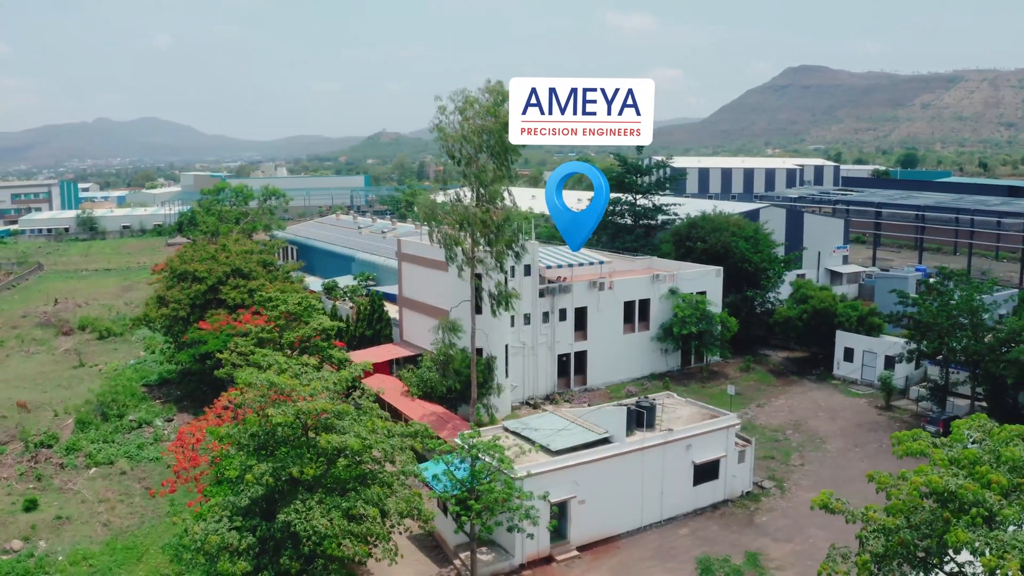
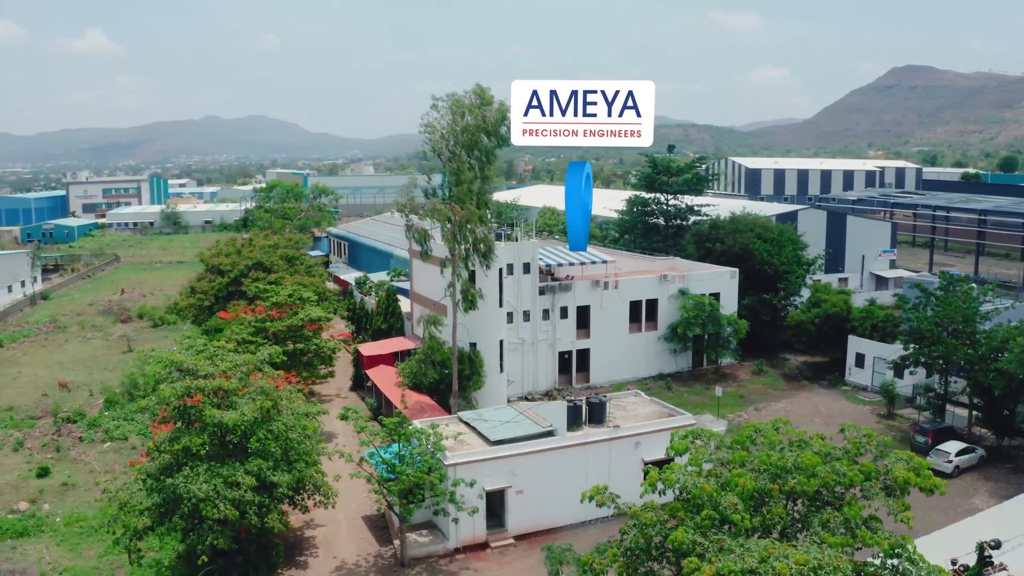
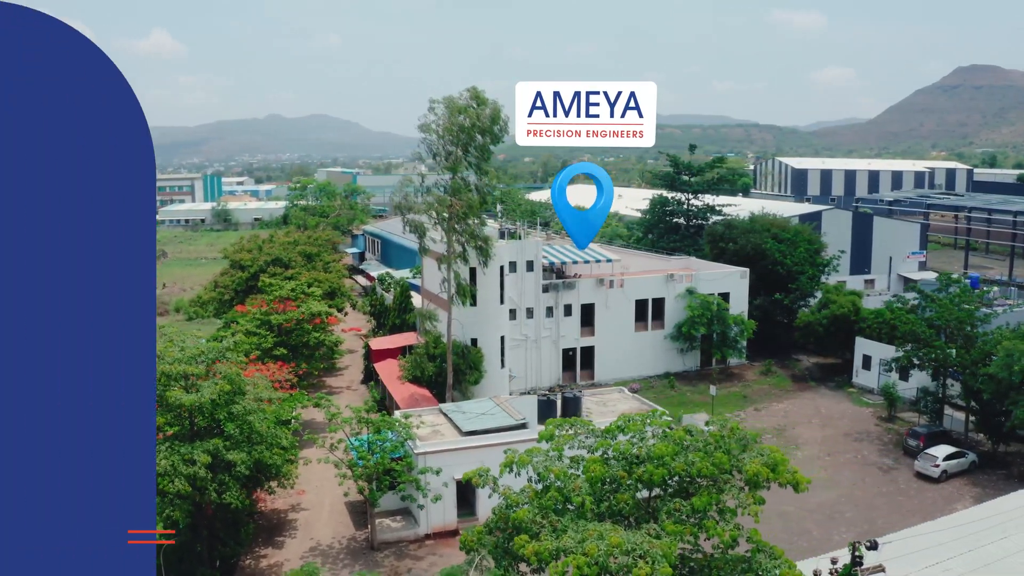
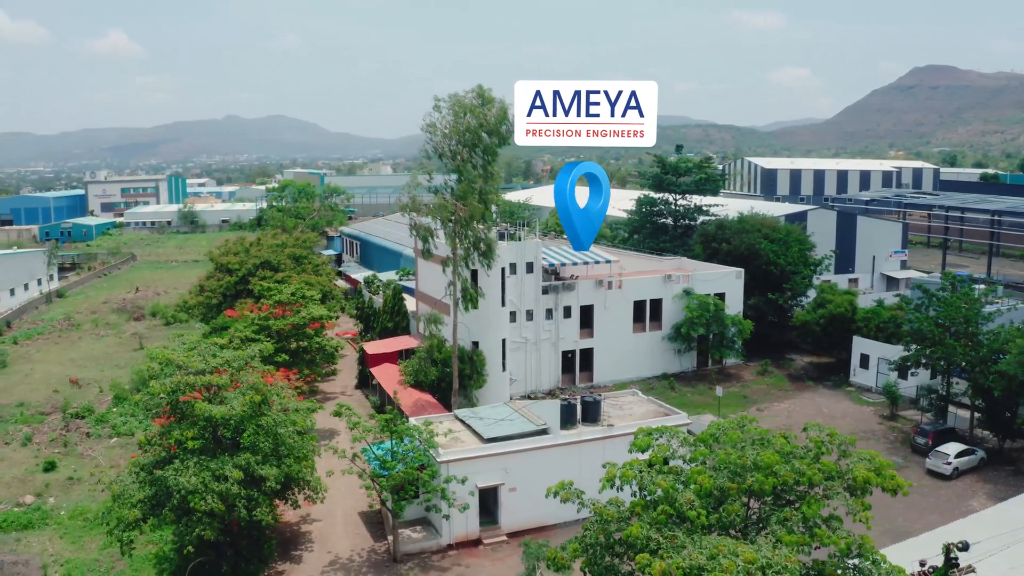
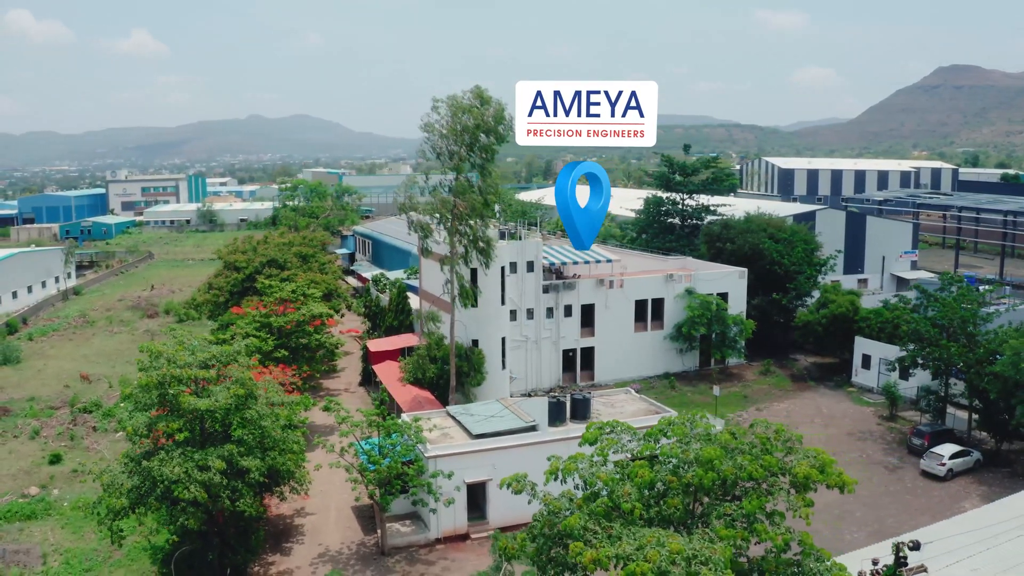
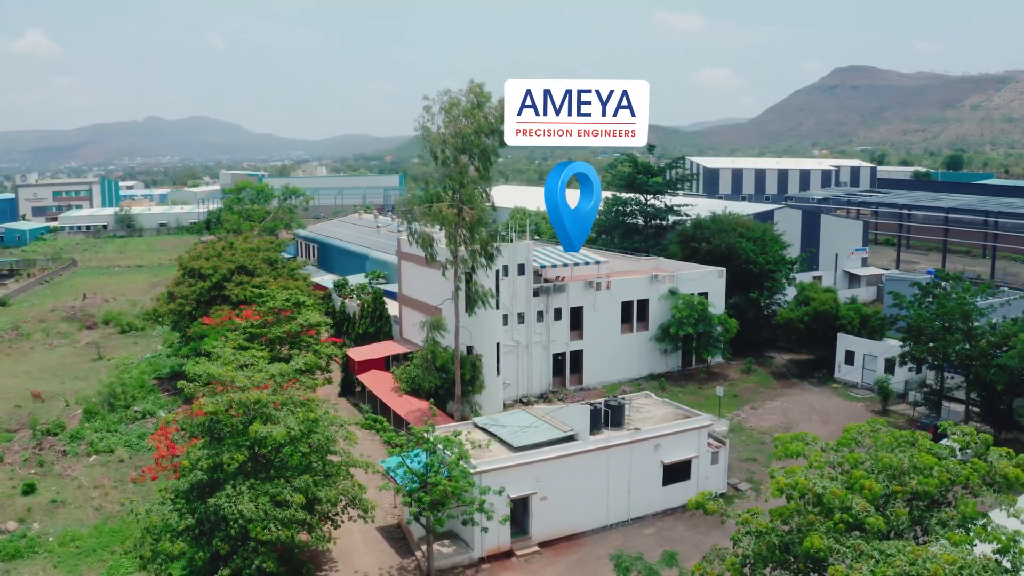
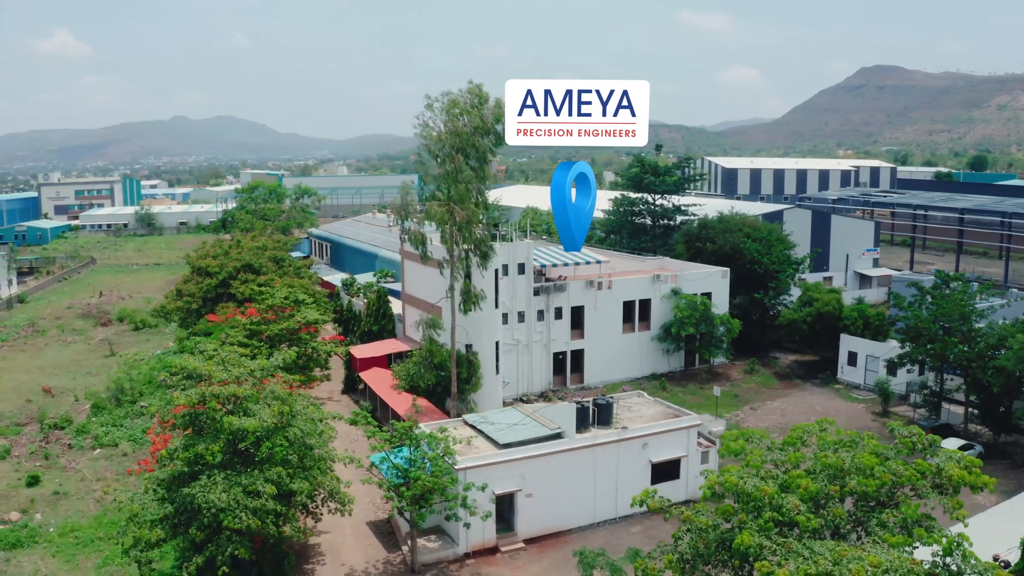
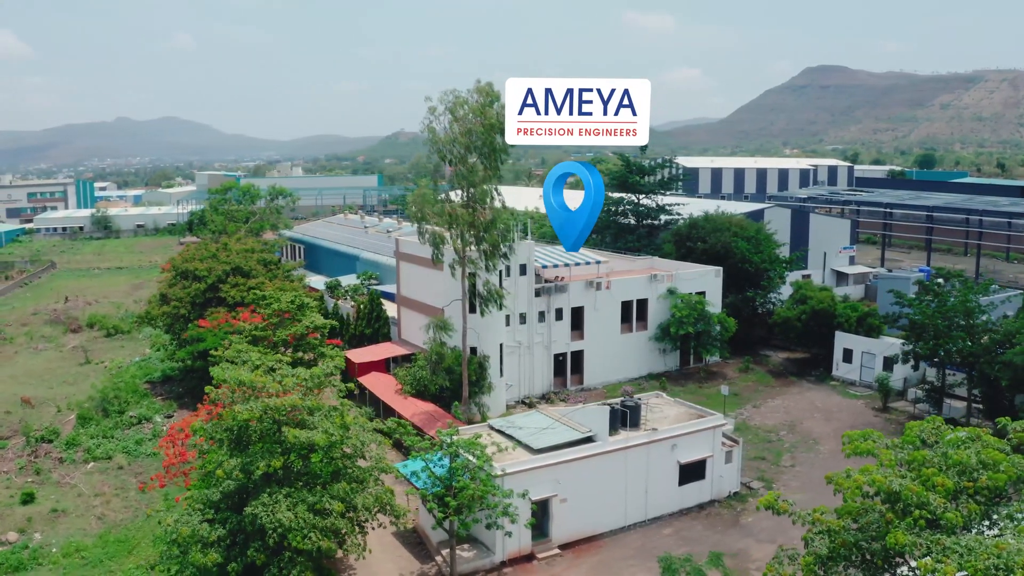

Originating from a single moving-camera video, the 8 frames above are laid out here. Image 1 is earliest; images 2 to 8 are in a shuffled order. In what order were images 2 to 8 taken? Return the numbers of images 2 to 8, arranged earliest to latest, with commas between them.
8, 6, 7, 2, 4, 5, 3
